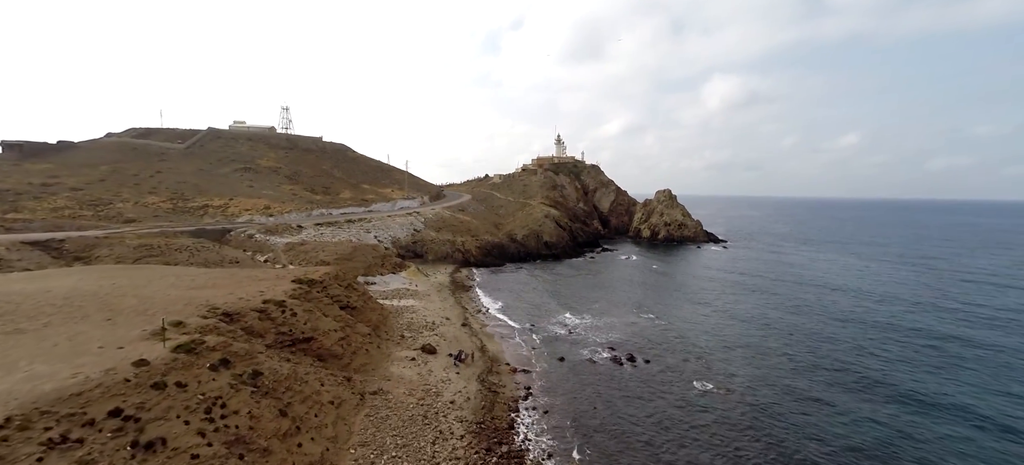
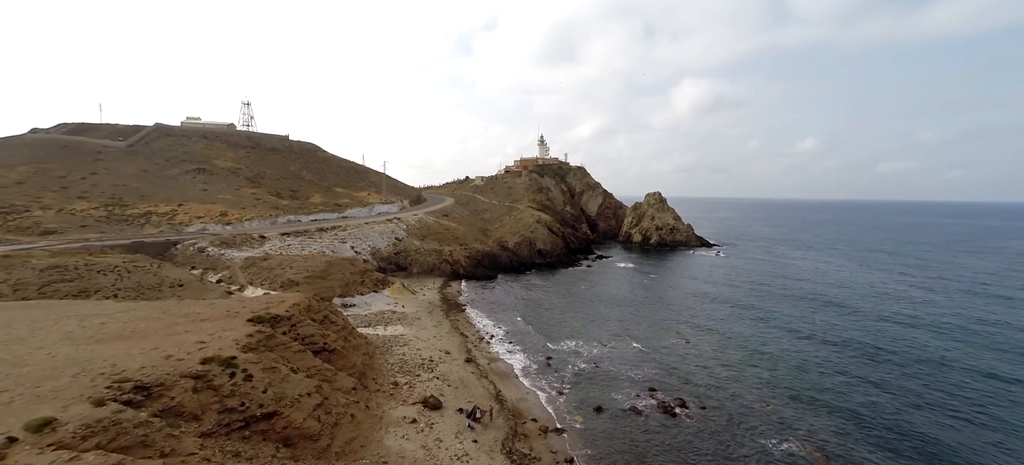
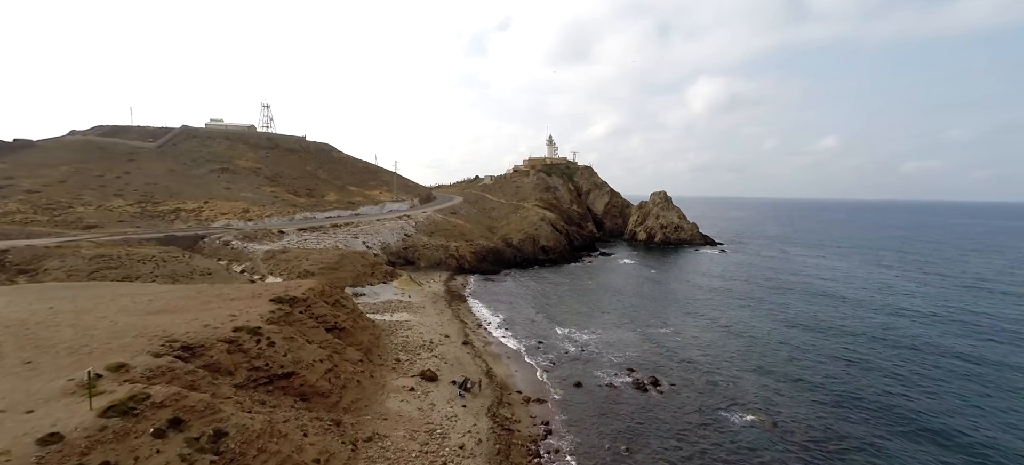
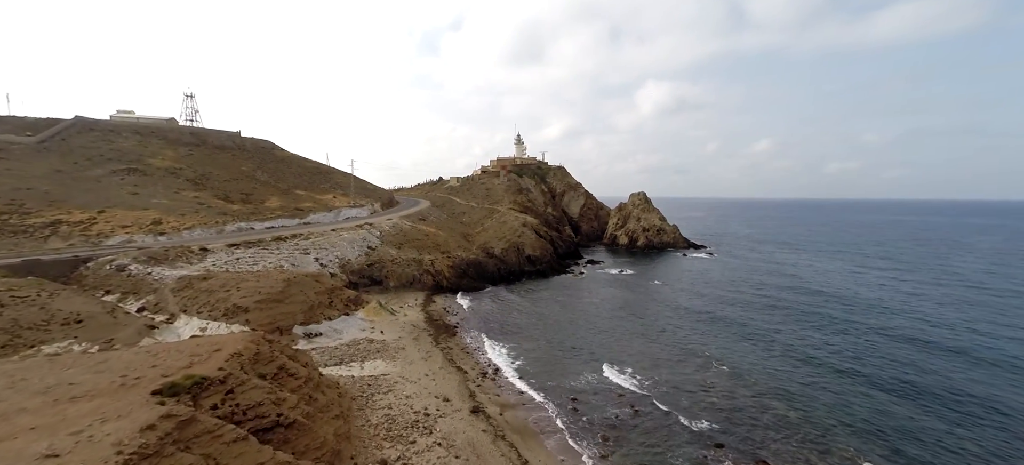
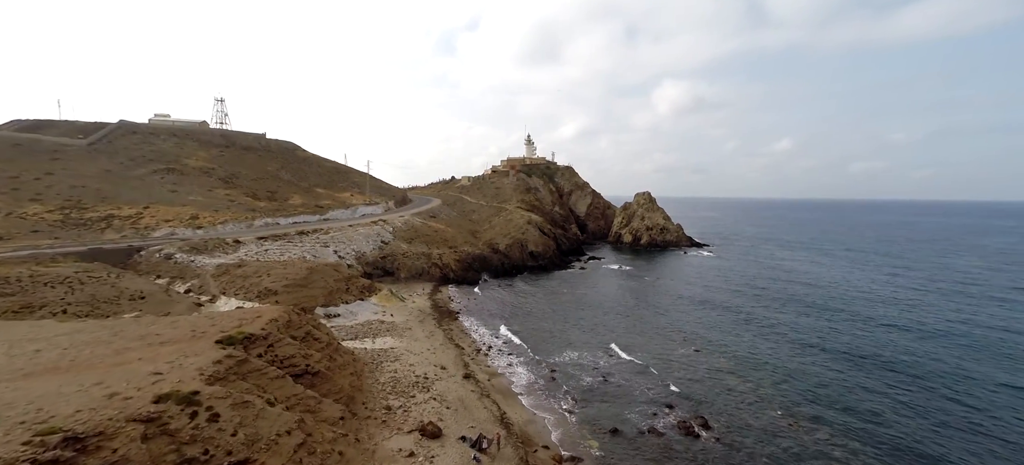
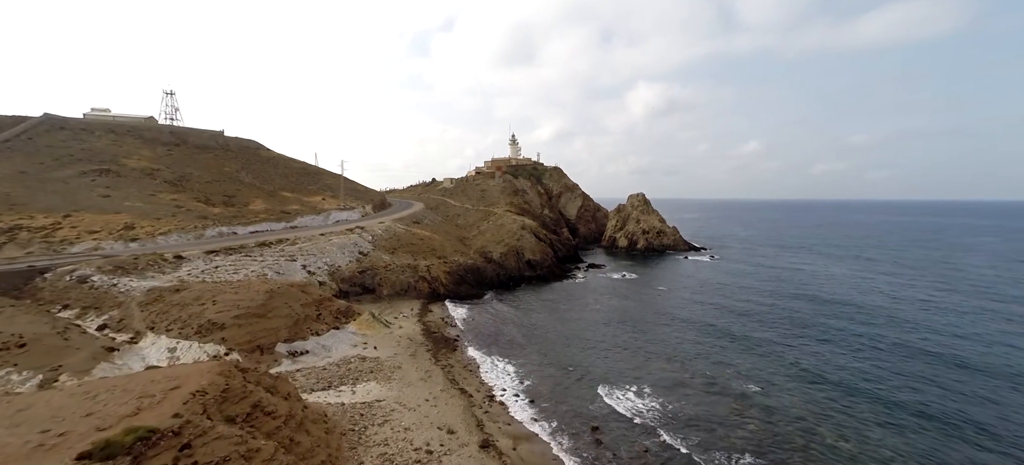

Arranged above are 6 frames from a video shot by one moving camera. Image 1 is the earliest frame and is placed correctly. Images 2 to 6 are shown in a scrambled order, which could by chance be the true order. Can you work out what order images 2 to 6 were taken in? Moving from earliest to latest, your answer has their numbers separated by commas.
3, 2, 5, 4, 6
